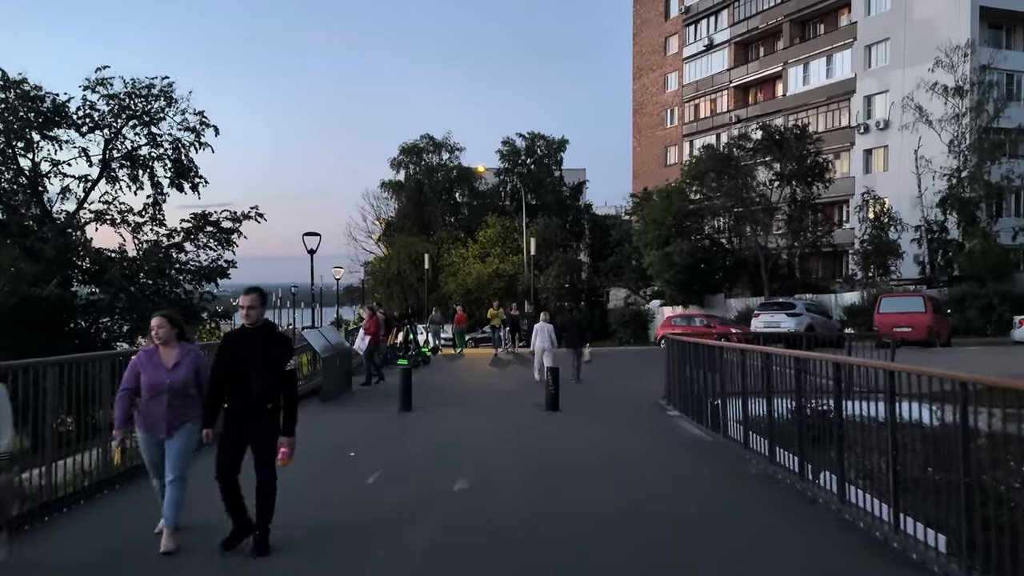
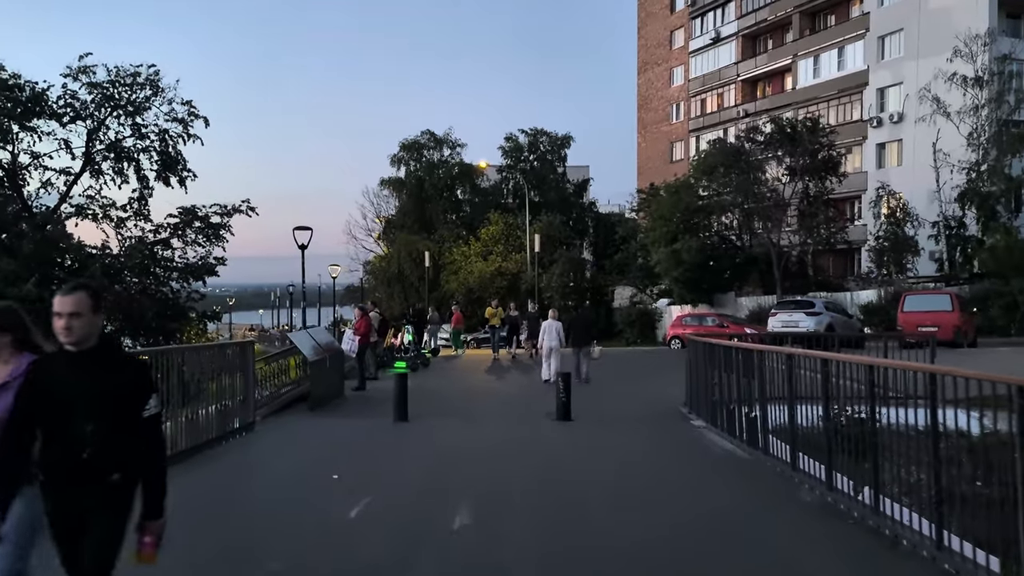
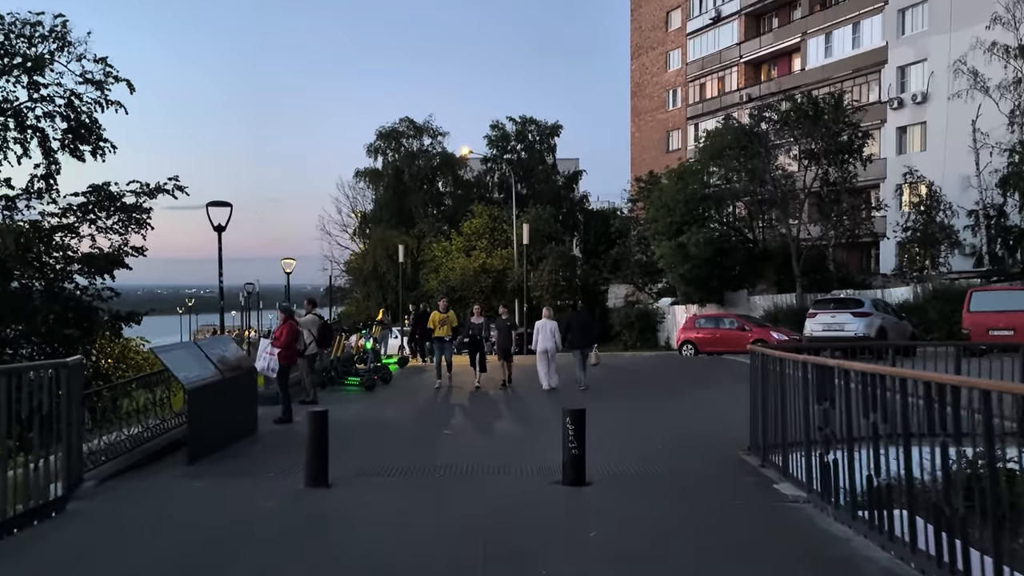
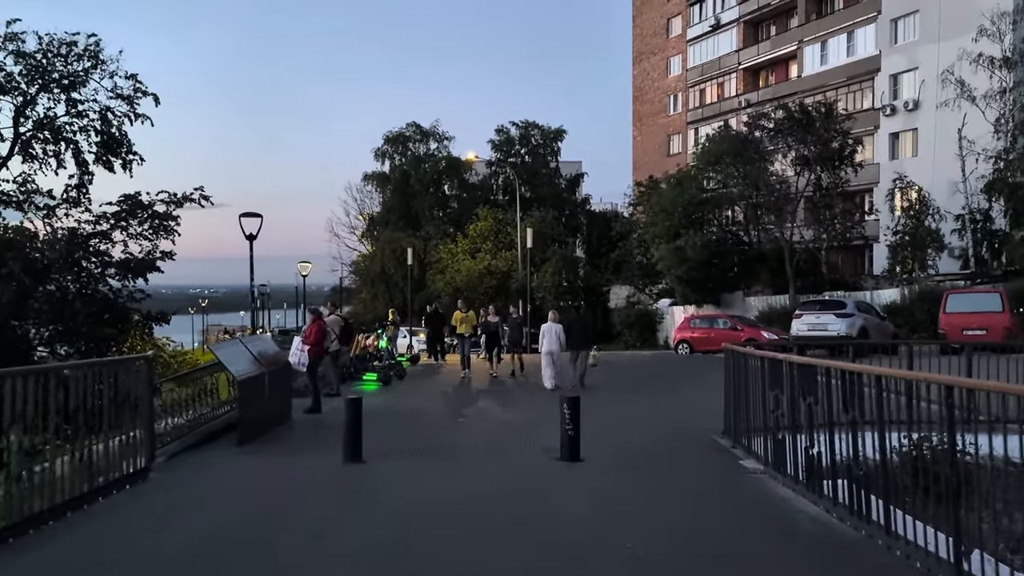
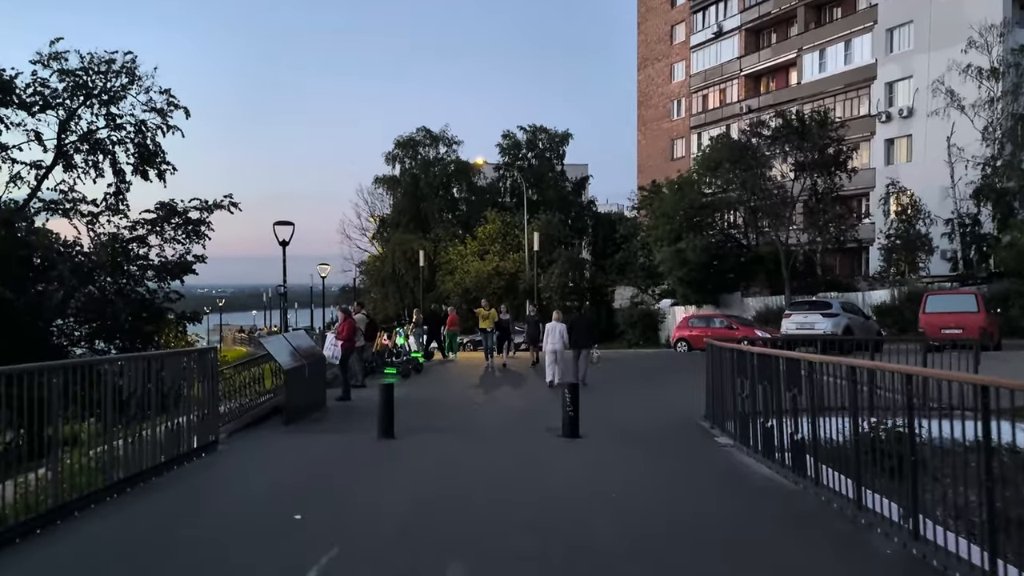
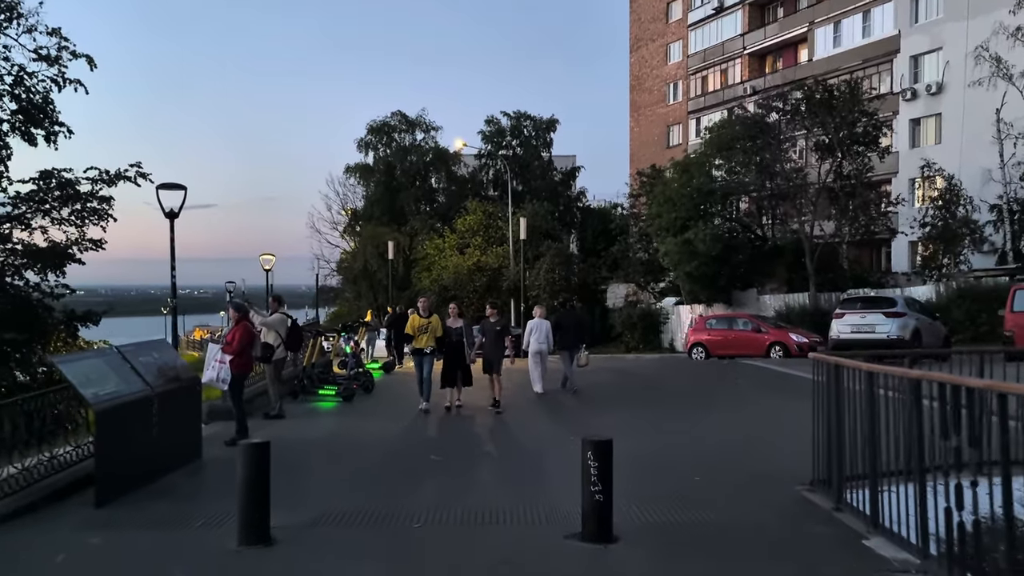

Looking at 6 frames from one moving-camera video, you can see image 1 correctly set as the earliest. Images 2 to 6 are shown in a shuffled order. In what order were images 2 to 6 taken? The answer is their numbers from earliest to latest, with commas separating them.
2, 5, 4, 3, 6
